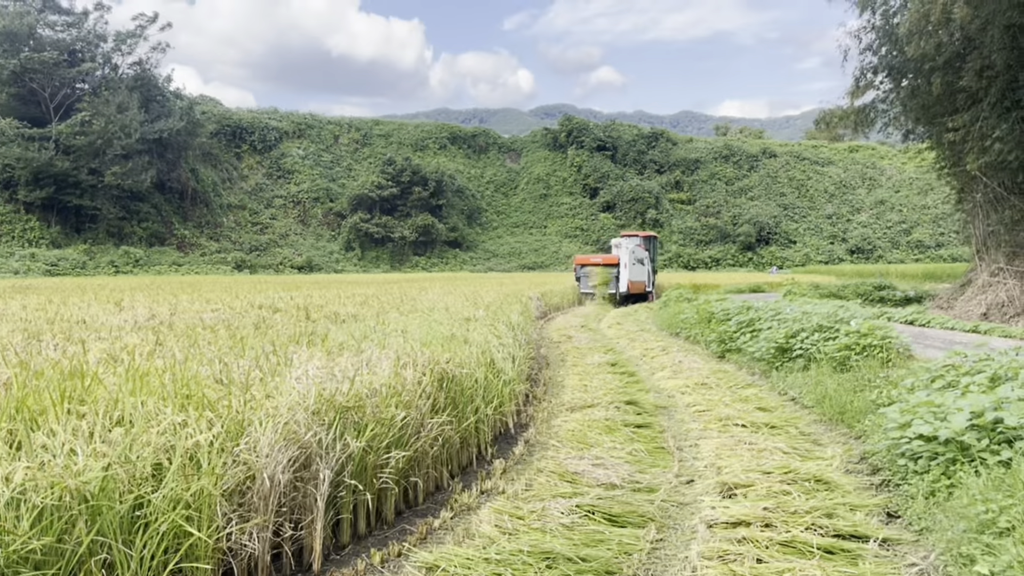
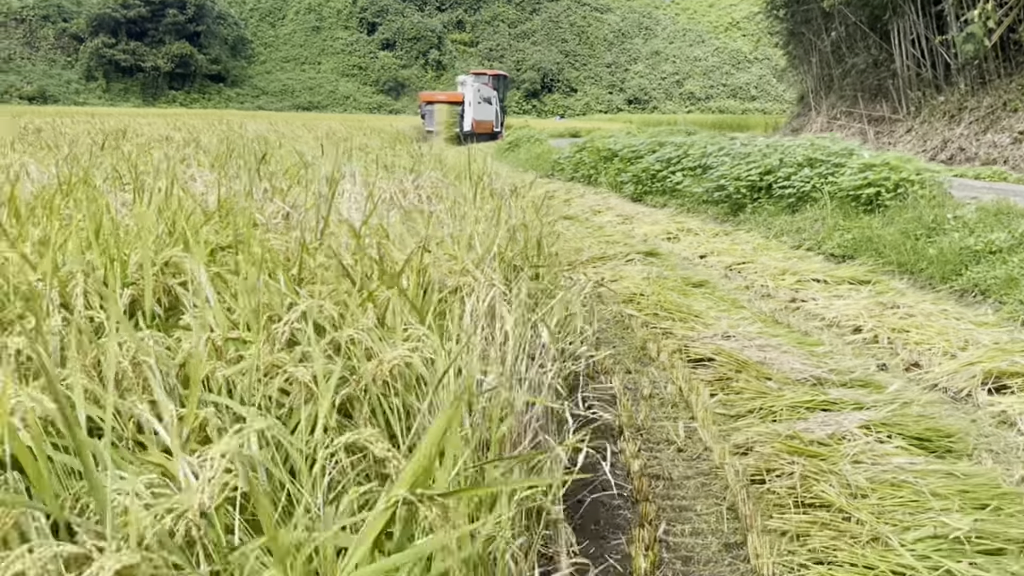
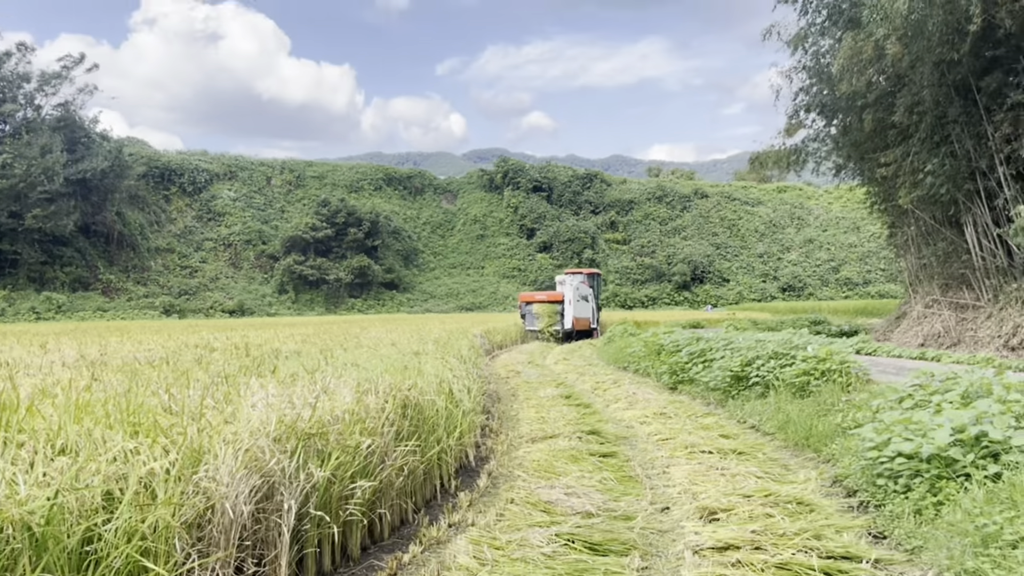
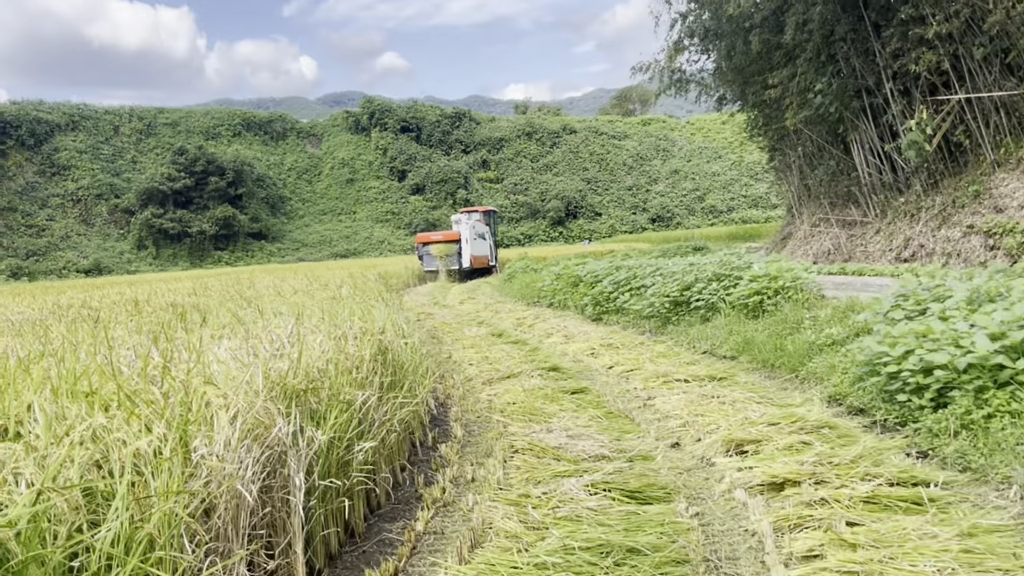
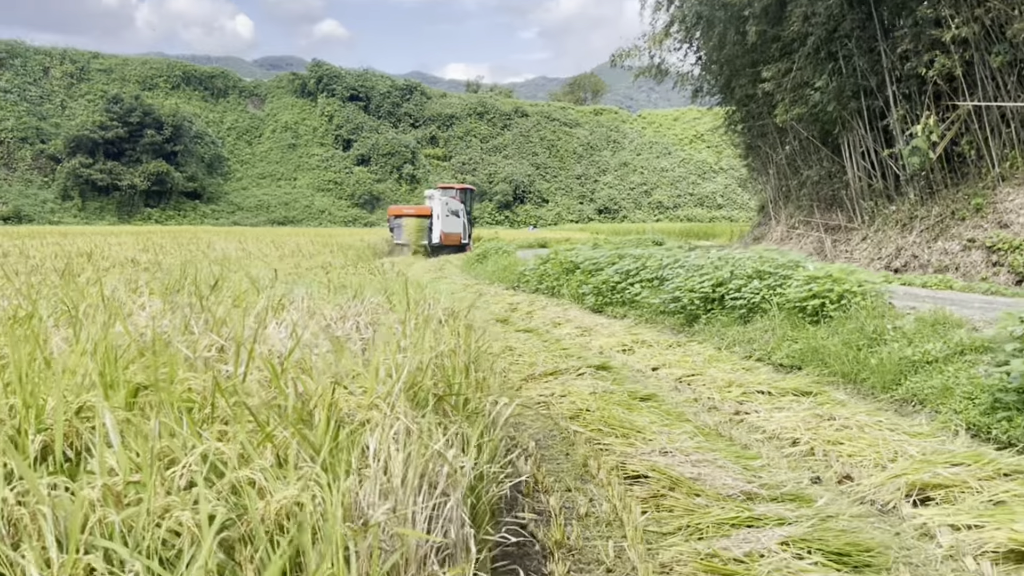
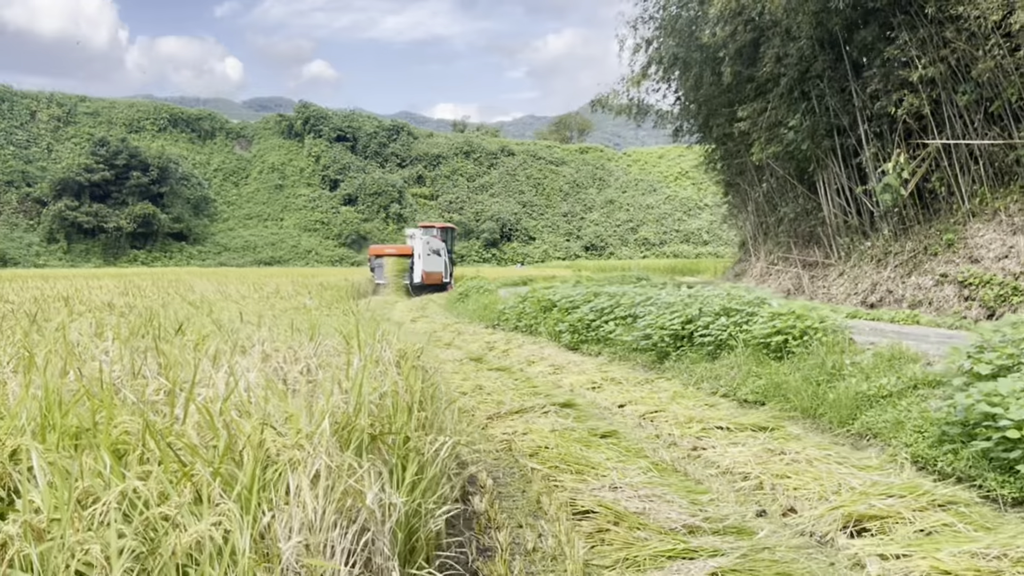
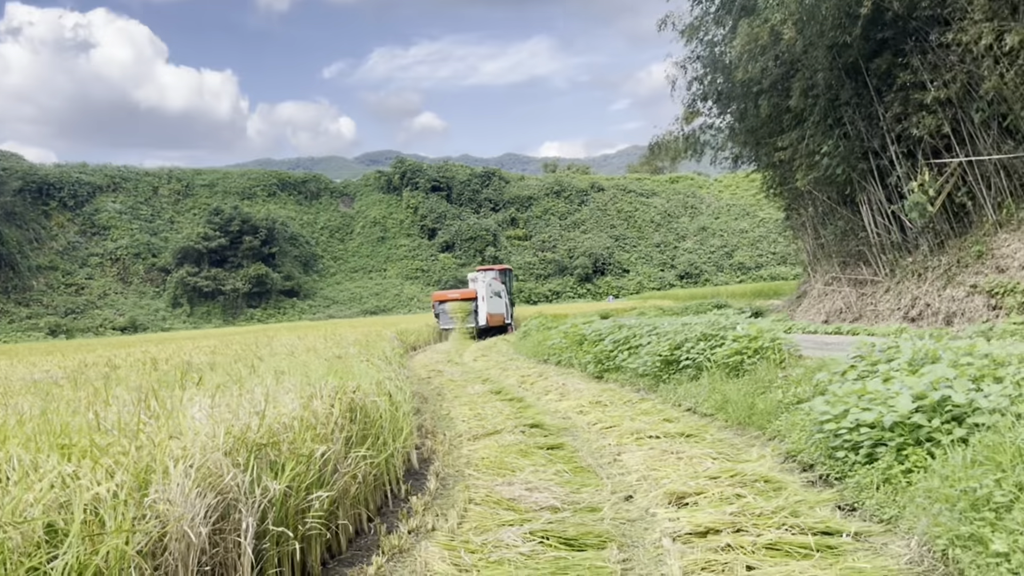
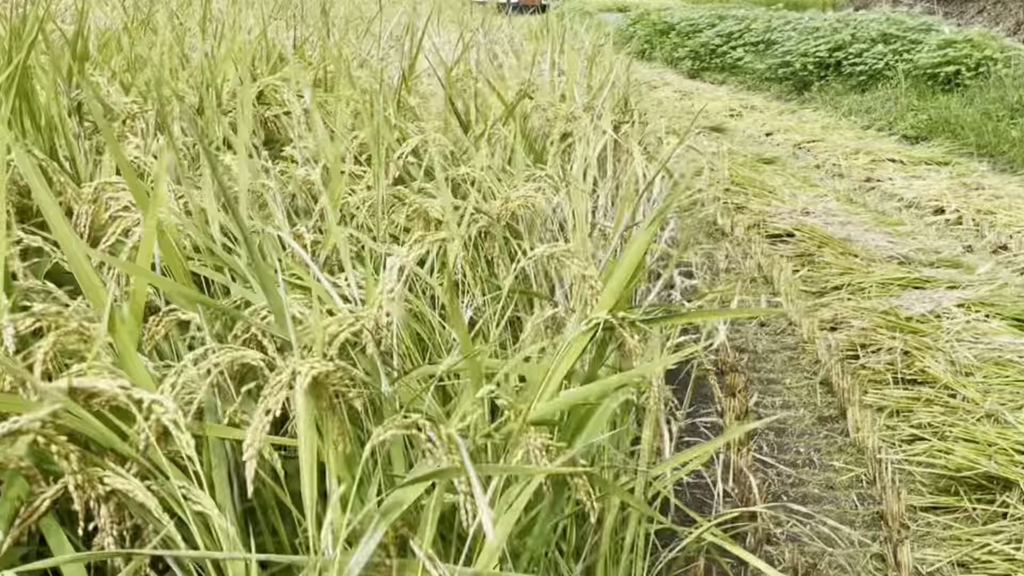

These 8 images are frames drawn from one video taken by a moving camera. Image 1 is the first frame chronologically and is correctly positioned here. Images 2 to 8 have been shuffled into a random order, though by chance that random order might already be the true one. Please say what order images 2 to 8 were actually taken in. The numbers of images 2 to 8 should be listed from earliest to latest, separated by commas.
3, 7, 4, 6, 5, 2, 8
